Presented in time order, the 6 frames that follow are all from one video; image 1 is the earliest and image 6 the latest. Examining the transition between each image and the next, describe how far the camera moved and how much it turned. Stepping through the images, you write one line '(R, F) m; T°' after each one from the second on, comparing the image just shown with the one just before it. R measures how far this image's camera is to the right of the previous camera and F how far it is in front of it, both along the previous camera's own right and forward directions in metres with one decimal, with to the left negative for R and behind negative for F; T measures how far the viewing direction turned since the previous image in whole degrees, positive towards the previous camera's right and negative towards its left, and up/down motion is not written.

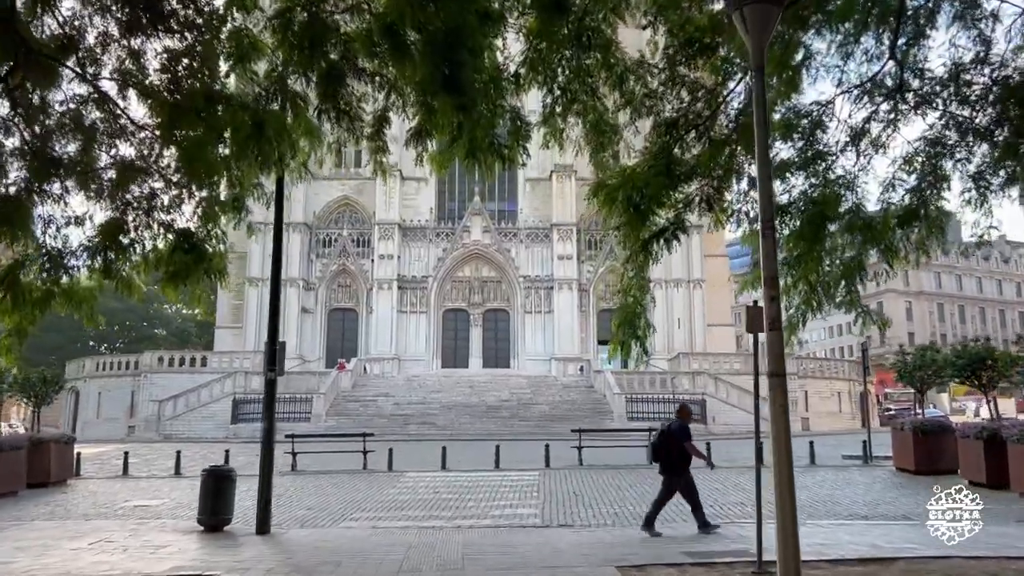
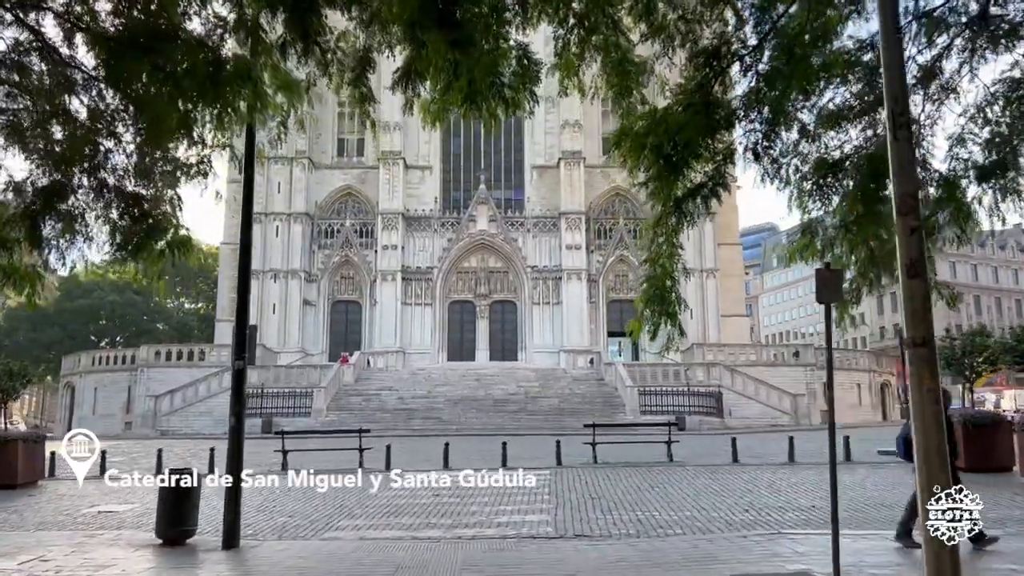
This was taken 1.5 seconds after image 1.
(0.0, +1.5) m; -1°
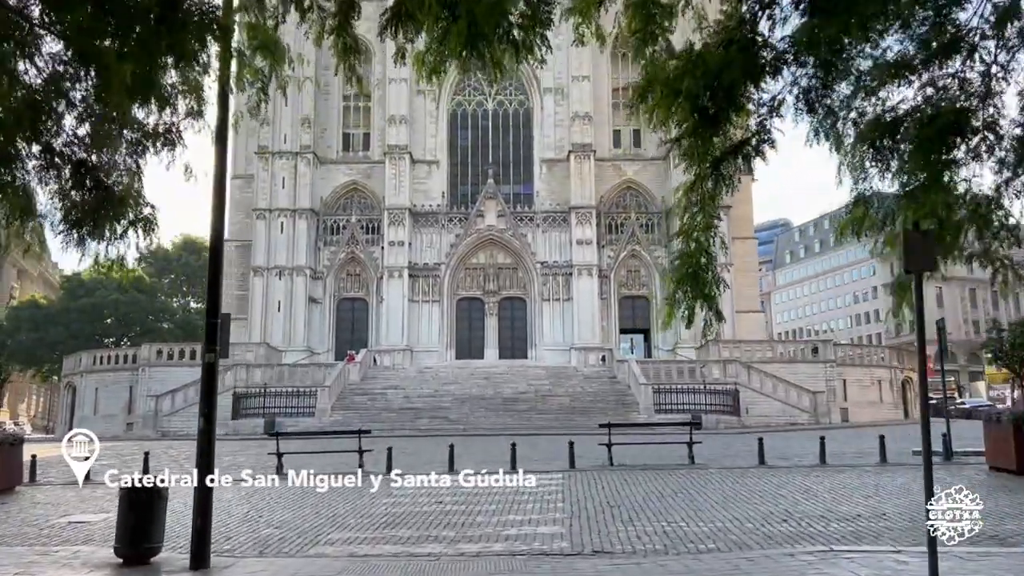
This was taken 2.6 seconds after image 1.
(0.0, +1.1) m; -1°
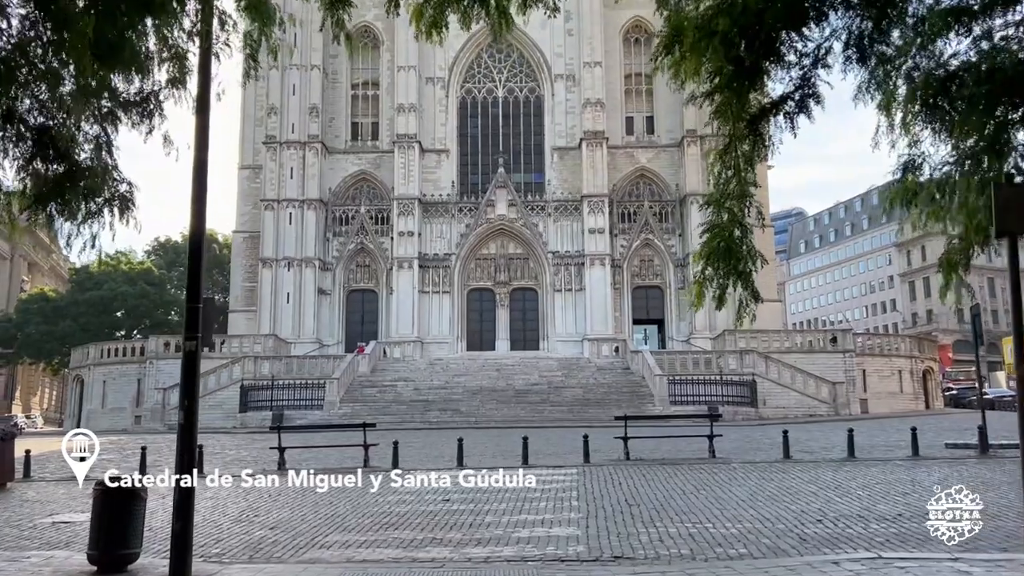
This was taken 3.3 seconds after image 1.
(0.0, +0.7) m; -1°
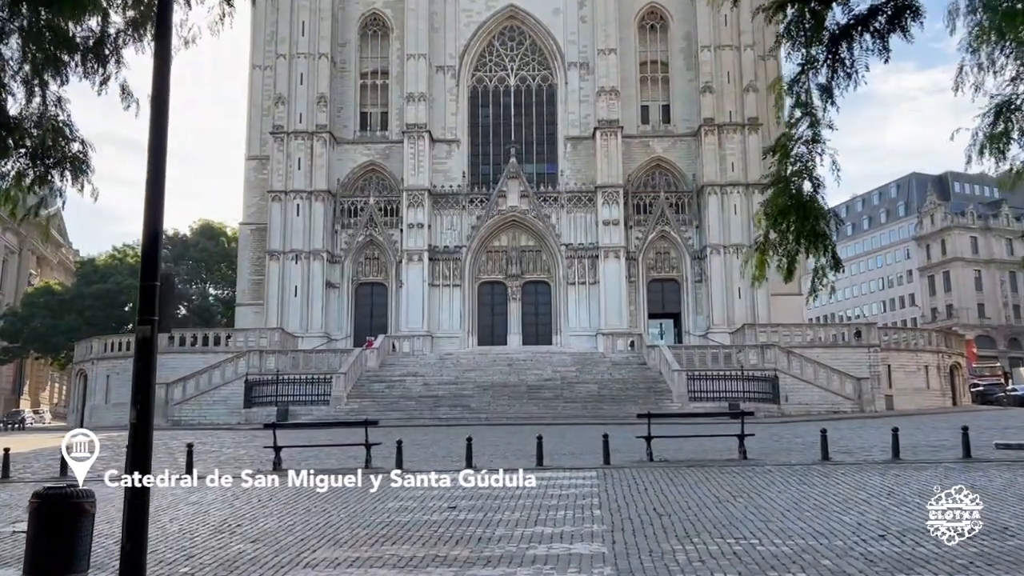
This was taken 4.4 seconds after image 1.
(0.0, +1.2) m; -1°
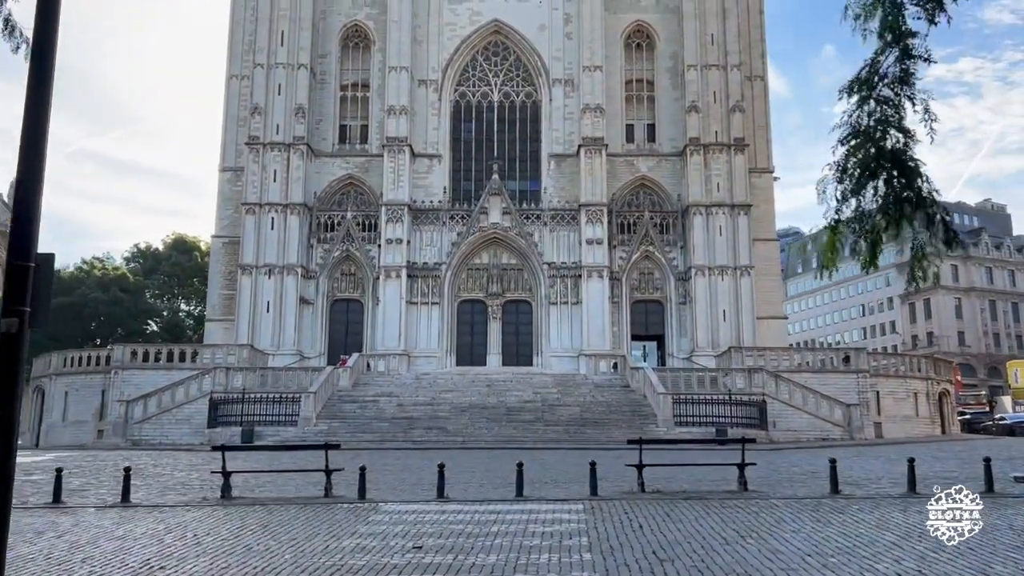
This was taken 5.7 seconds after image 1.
(0.0, +1.3) m; +1°
